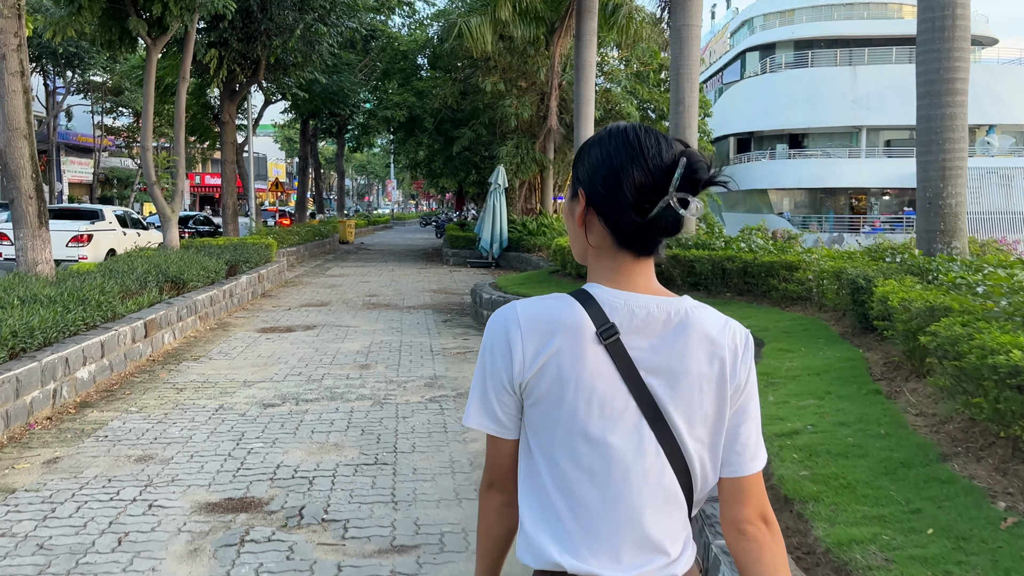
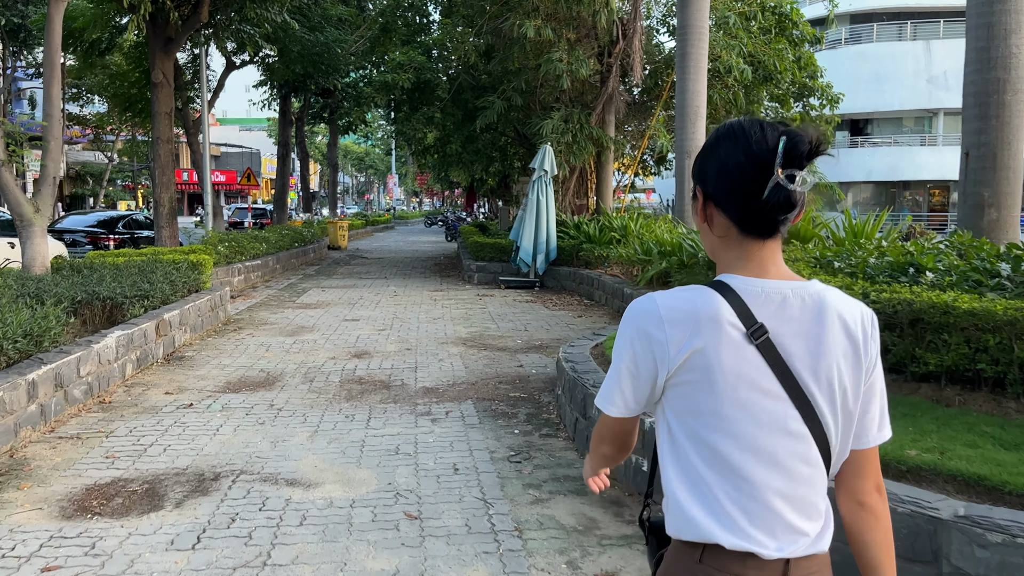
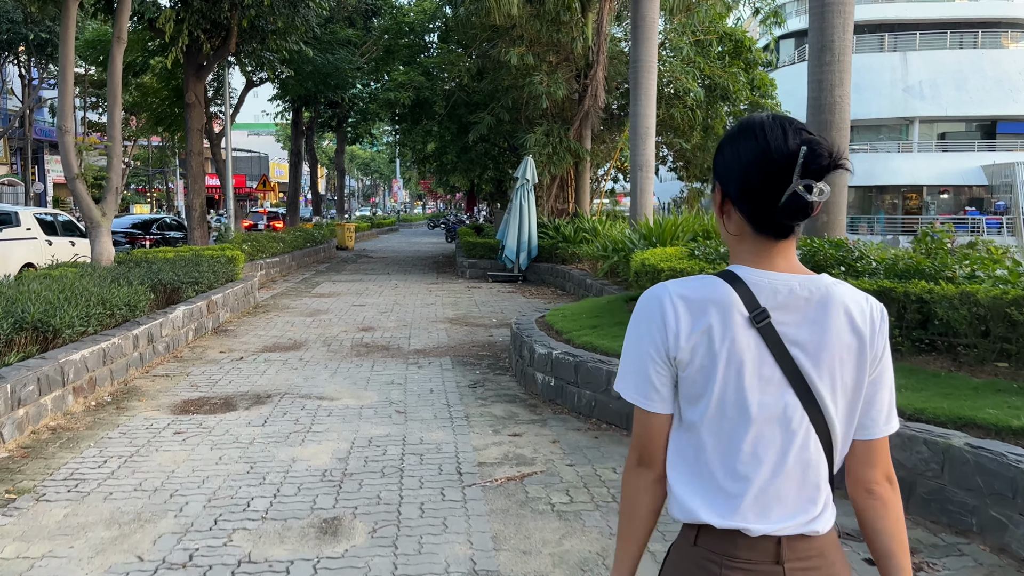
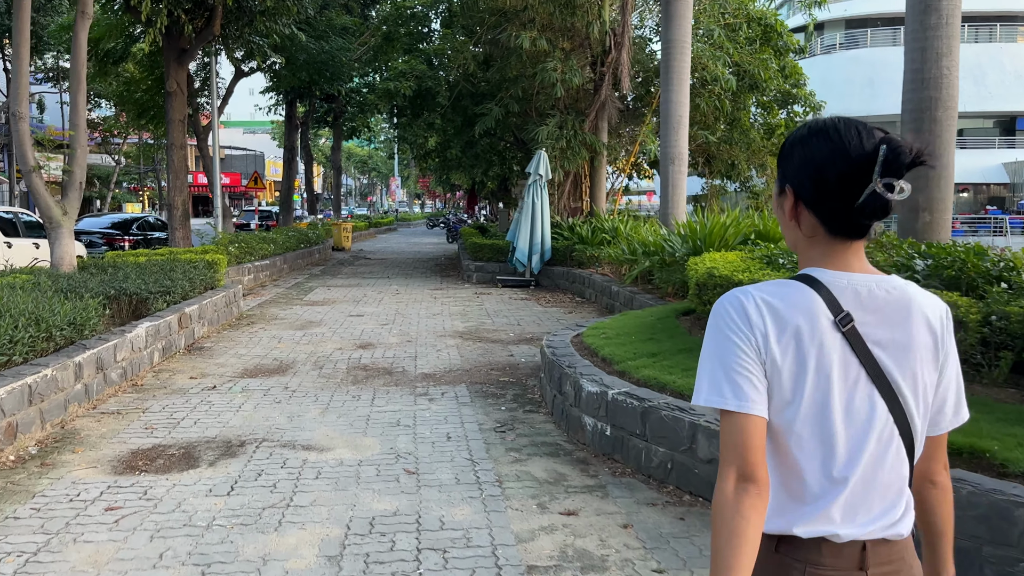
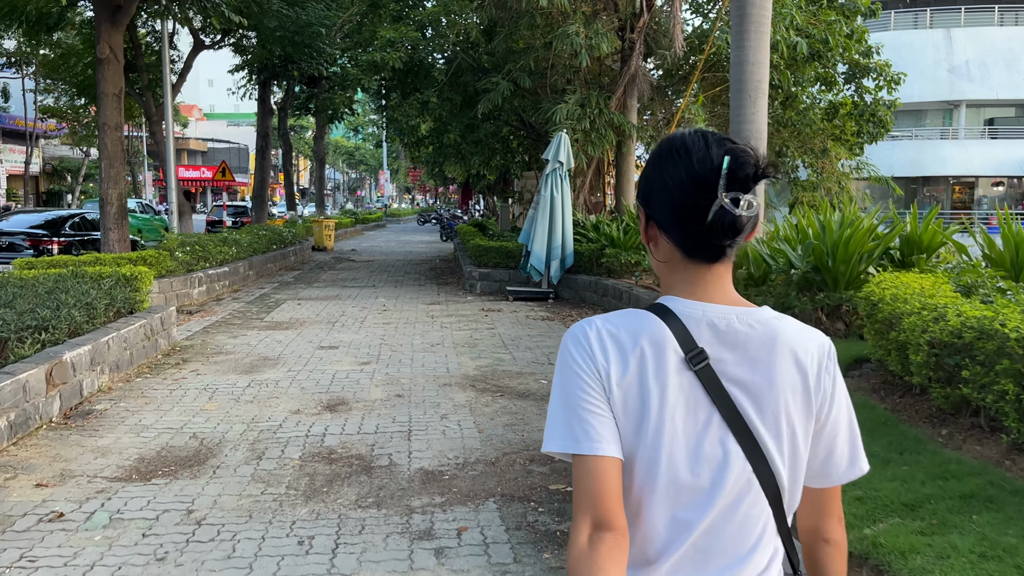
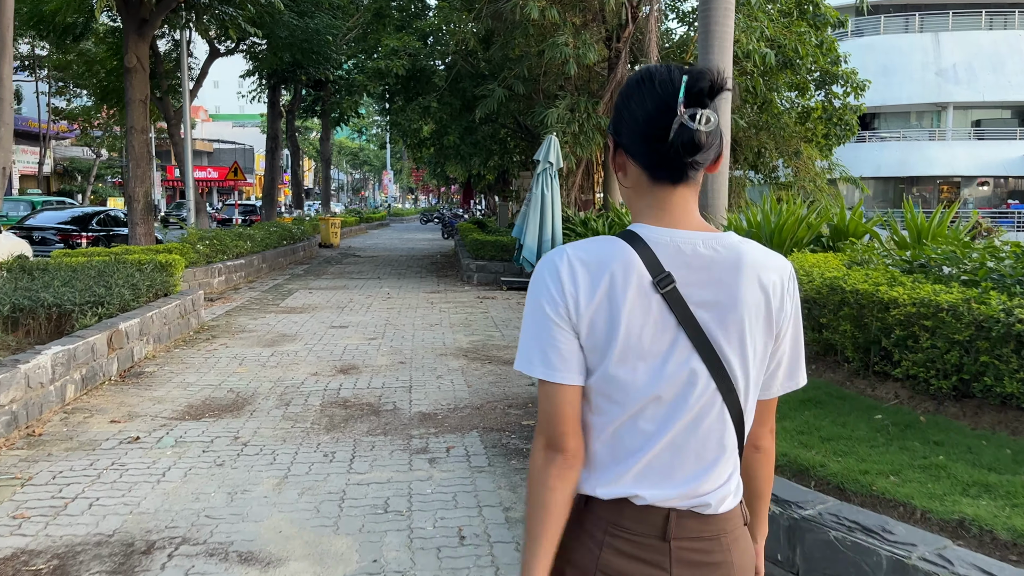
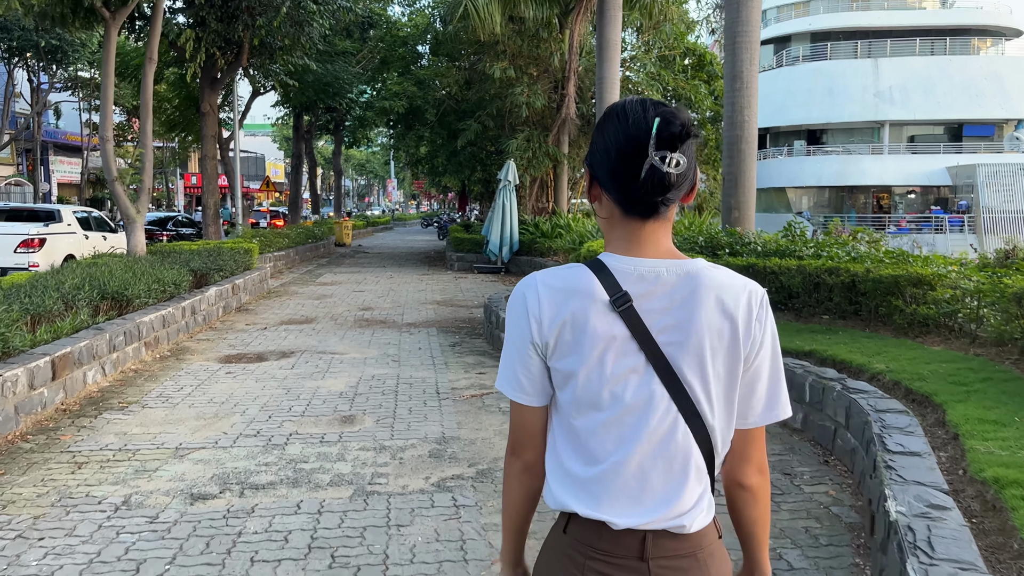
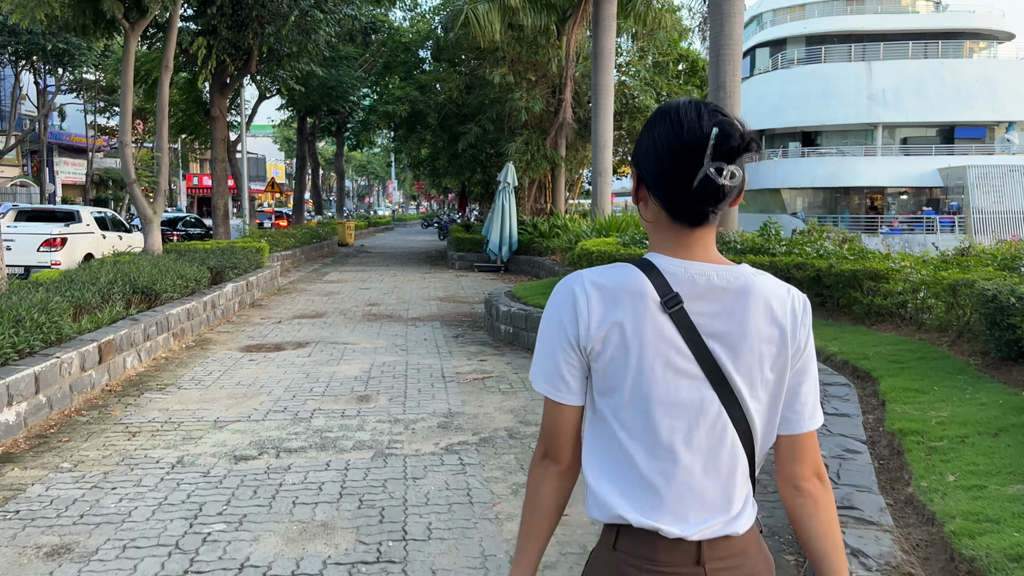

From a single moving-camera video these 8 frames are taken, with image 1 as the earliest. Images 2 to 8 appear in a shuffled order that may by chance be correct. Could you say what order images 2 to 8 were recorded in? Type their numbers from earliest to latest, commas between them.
8, 7, 3, 4, 2, 6, 5
